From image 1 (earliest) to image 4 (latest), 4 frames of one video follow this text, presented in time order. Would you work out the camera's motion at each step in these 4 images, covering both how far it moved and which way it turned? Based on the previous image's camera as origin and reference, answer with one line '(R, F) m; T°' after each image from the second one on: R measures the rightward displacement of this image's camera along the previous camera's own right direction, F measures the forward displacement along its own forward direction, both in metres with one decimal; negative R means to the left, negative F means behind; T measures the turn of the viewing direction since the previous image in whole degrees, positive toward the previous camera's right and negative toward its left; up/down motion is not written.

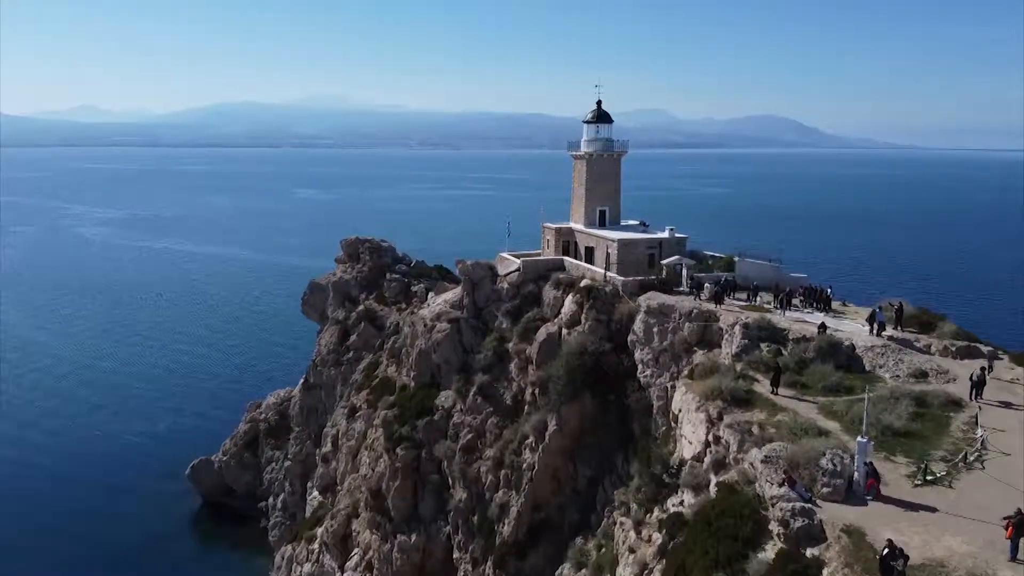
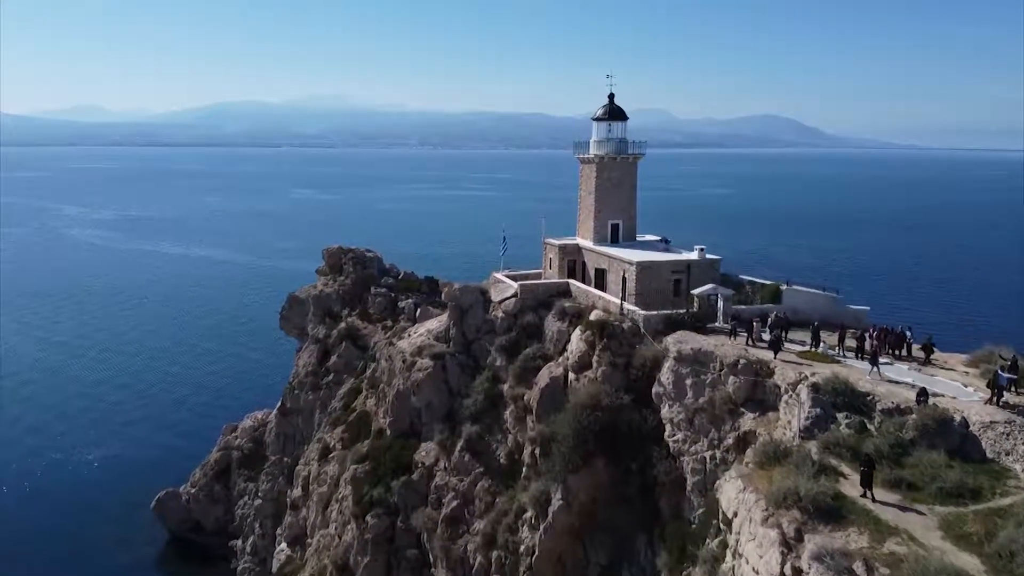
(+0.1, +4.7) m; 0°
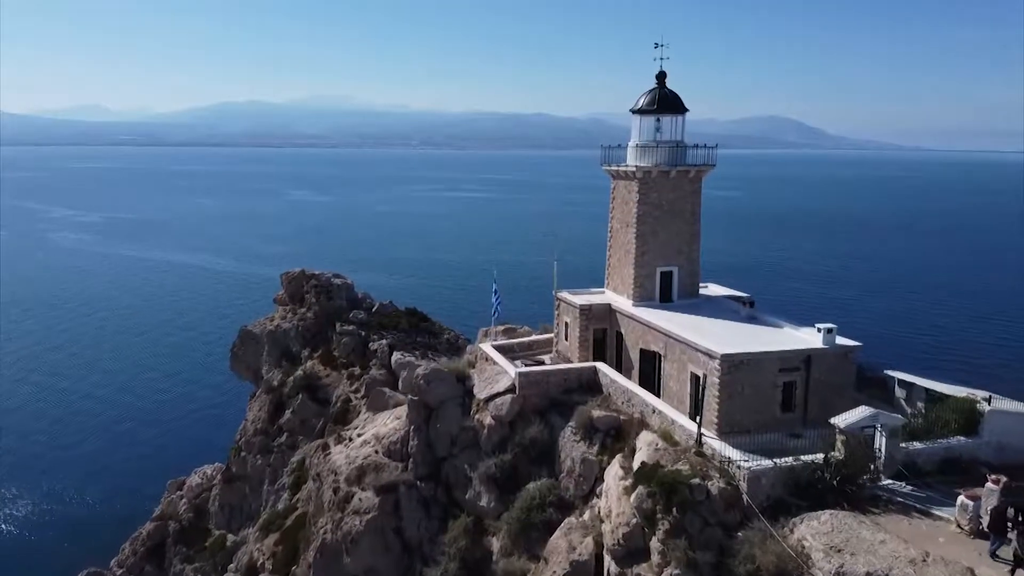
(+0.1, +8.9) m; 0°
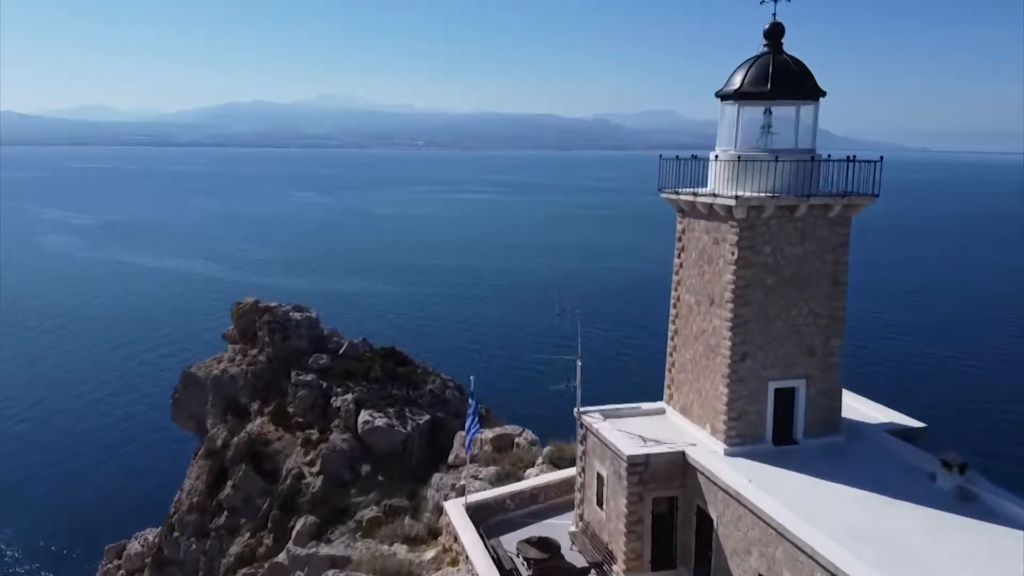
(+0.1, +7.4) m; 0°
